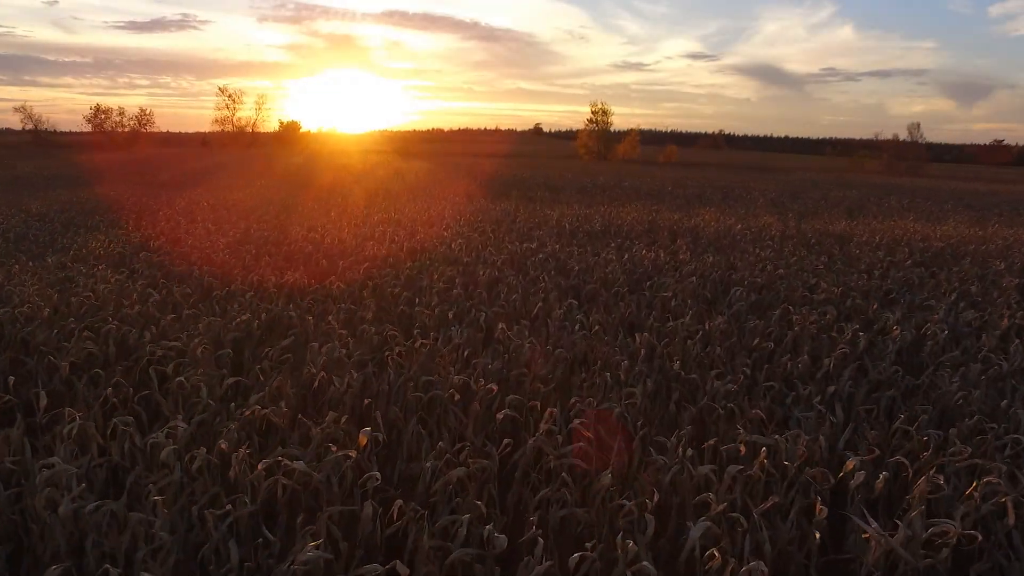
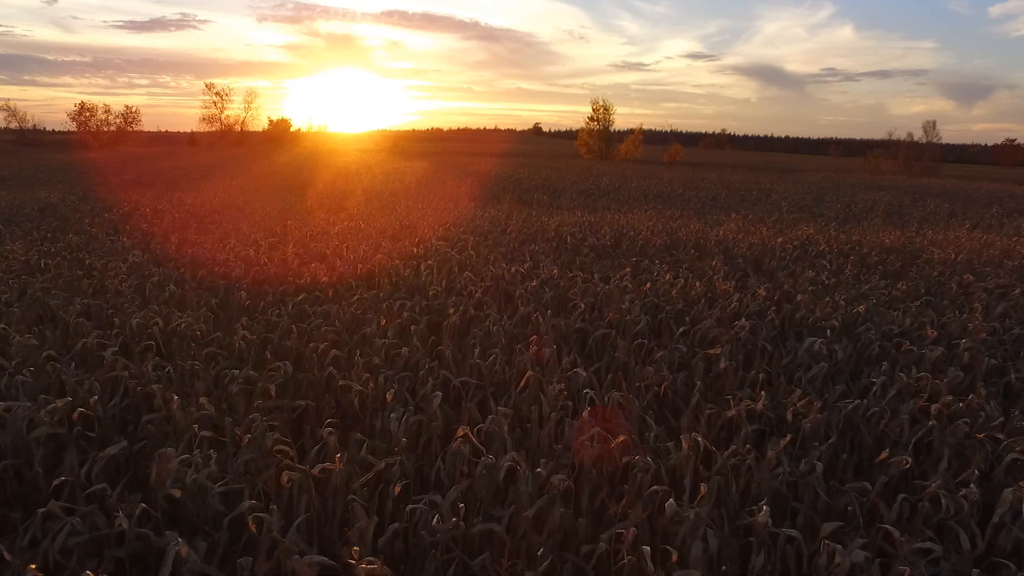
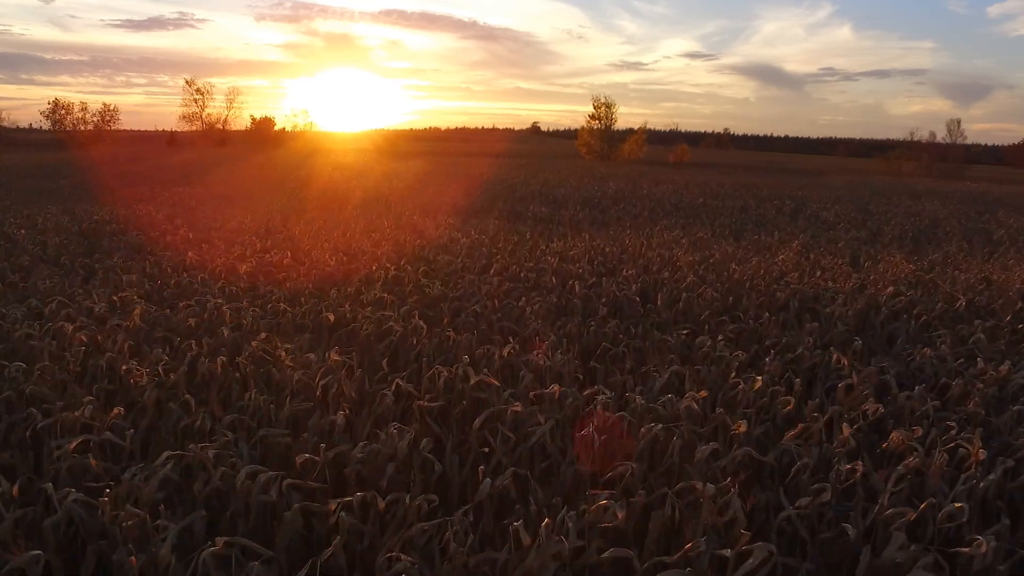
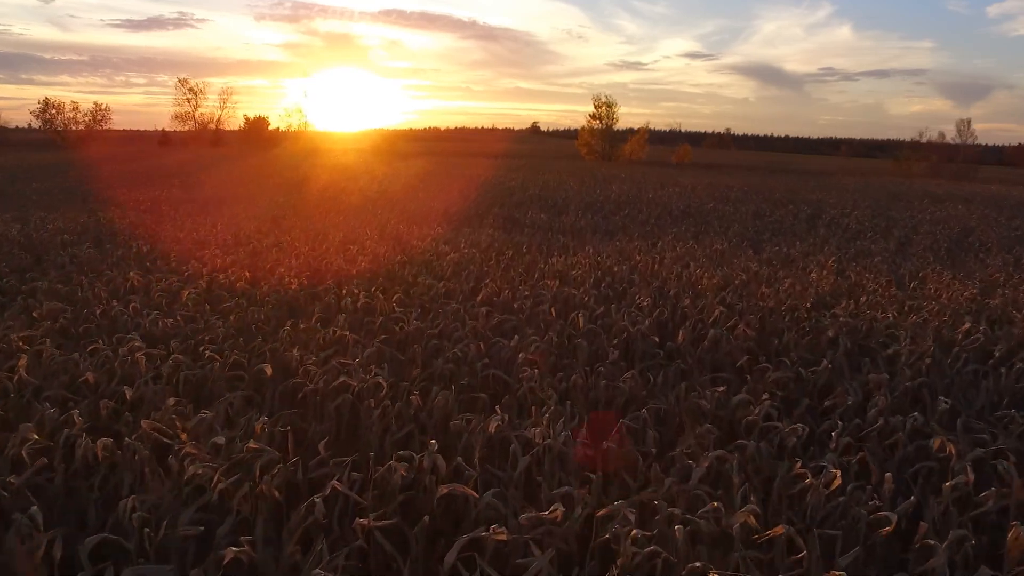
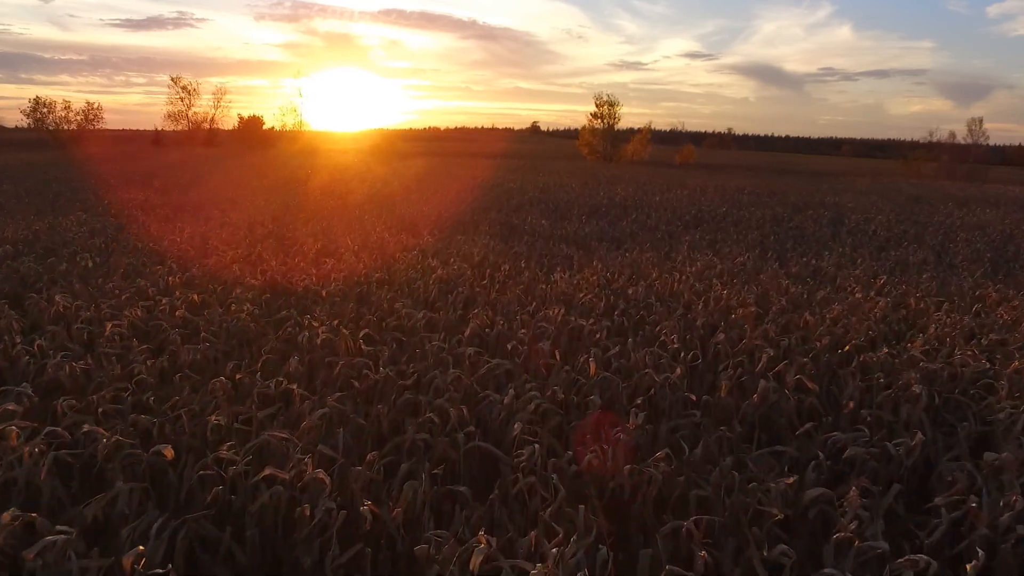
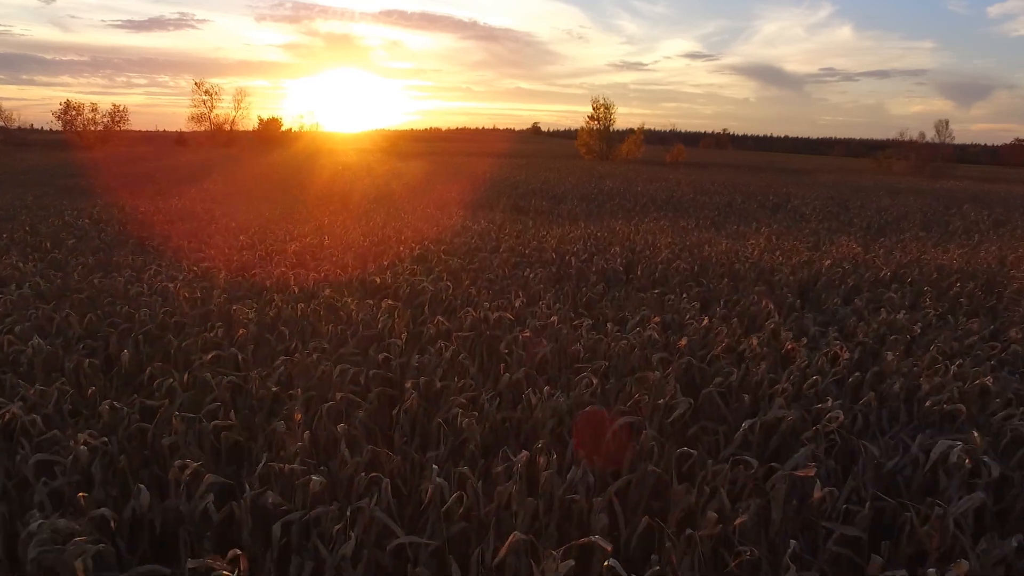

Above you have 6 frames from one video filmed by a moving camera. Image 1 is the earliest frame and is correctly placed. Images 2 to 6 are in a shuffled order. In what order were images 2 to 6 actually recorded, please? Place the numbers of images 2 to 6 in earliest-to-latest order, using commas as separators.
2, 6, 3, 4, 5
